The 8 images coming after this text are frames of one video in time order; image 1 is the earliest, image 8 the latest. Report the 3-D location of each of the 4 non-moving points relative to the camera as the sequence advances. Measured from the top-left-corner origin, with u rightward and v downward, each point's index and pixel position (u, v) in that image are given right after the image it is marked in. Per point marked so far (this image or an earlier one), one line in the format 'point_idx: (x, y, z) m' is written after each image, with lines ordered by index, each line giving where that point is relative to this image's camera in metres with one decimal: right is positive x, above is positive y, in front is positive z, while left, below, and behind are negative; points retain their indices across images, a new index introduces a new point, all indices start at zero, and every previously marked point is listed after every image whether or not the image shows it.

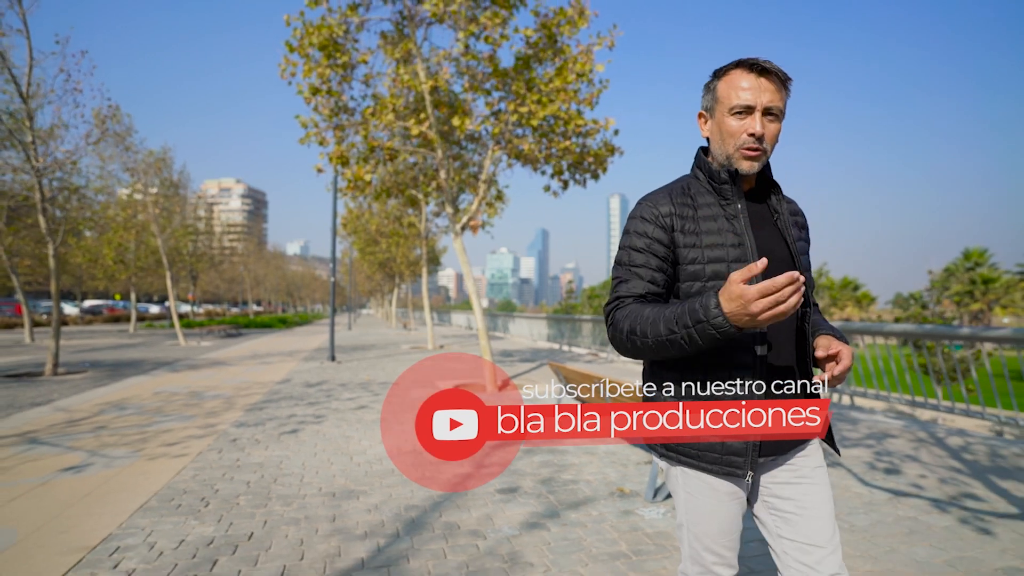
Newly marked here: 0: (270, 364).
0: (-6.6, -2.1, +16.8) m
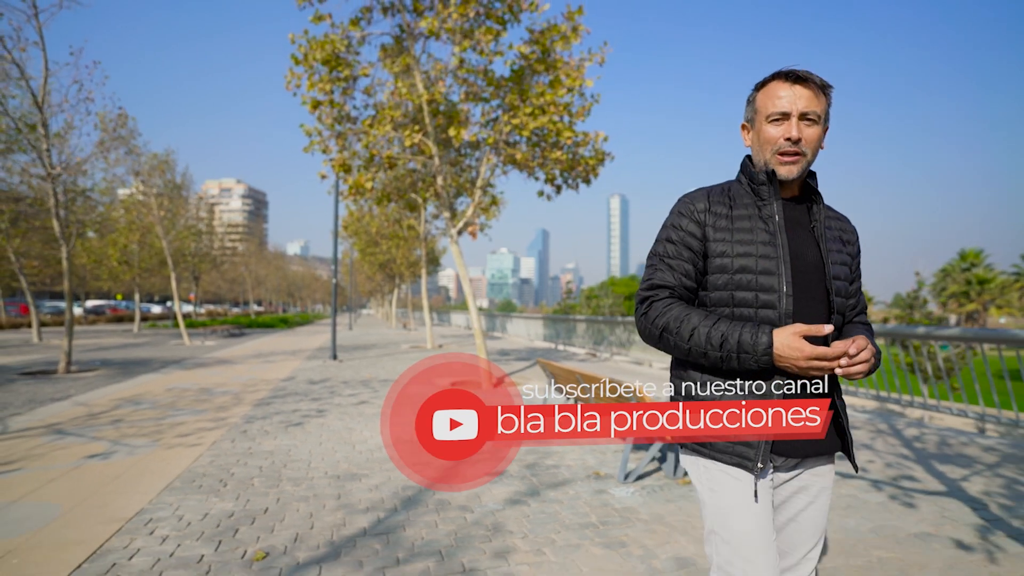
0: (-6.7, -2.1, +17.3) m
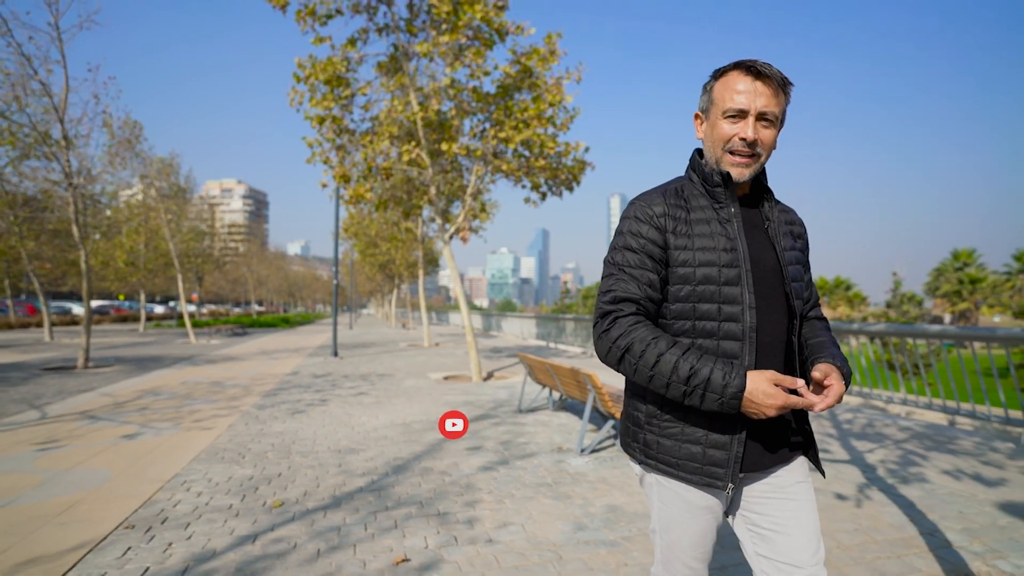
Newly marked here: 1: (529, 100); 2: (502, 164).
0: (-7.0, -2.1, +18.3) m
1: (+0.3, +3.7, +12.0) m
2: (-0.2, +2.6, +13.2) m
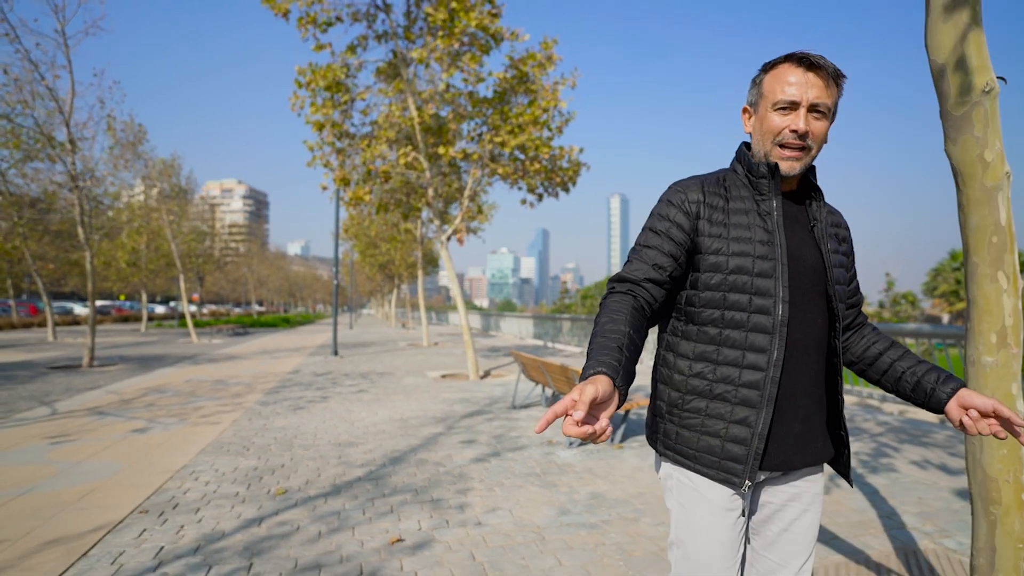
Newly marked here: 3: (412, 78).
0: (-7.1, -2.1, +18.6) m
1: (+0.2, +3.7, +12.4) m
2: (-0.3, +2.6, +13.5) m
3: (-2.2, +4.6, +13.4) m
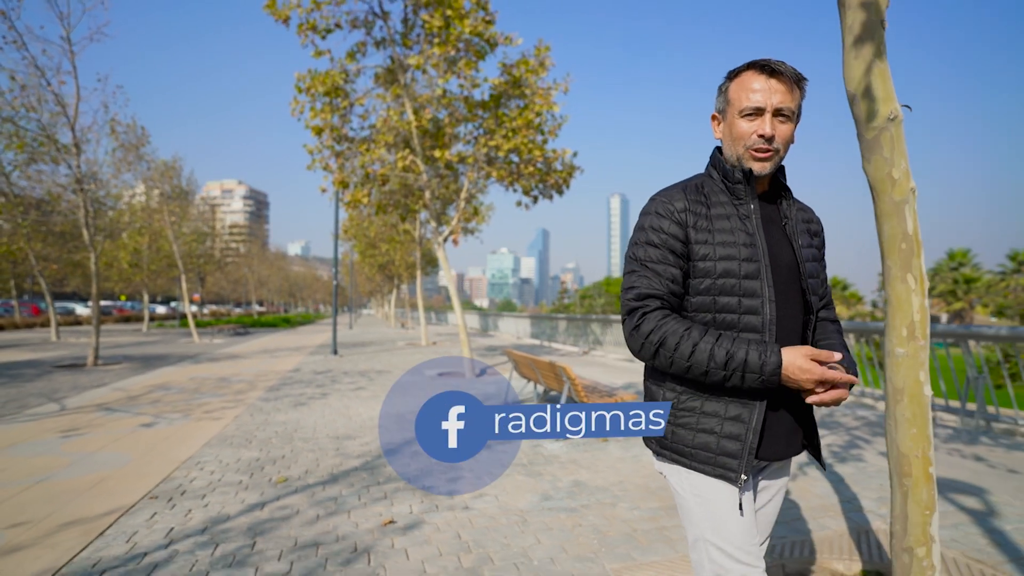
0: (-7.2, -2.2, +19.0) m
1: (+0.1, +3.7, +12.7) m
2: (-0.4, +2.6, +13.8) m
3: (-2.3, +4.6, +13.7) m
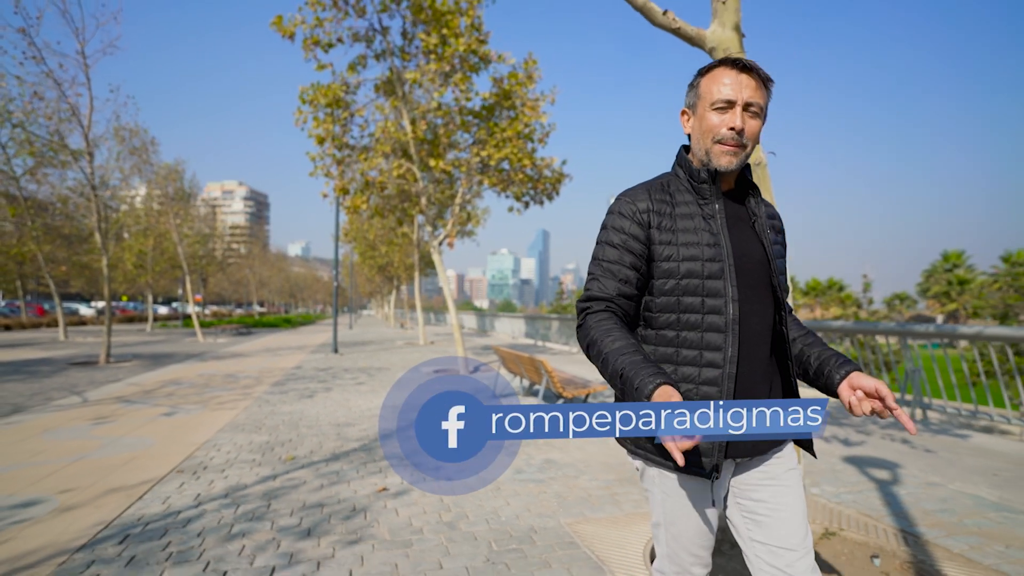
0: (-7.4, -2.2, +19.7) m
1: (-0.1, +3.6, +13.5) m
2: (-0.6, +2.6, +14.6) m
3: (-2.5, +4.6, +14.5) m
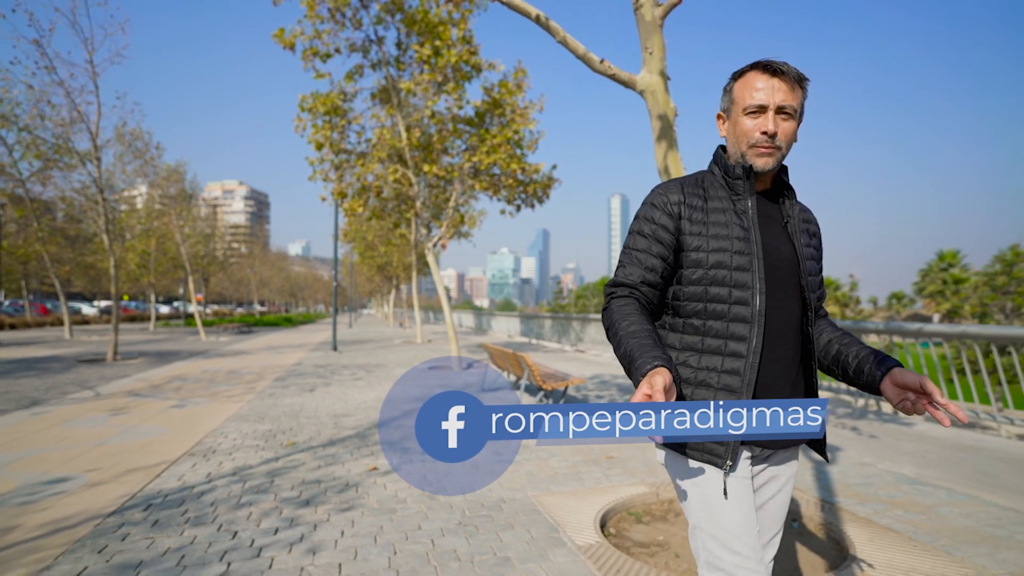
0: (-7.6, -2.2, +20.4) m
1: (-0.3, +3.6, +14.1) m
2: (-0.8, +2.6, +15.2) m
3: (-2.7, +4.6, +15.1) m
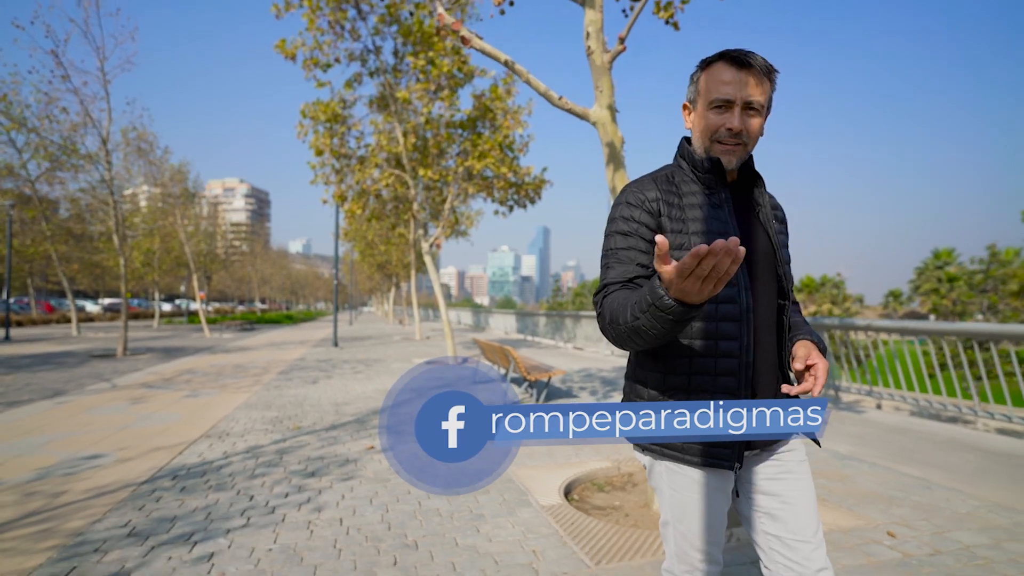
0: (-7.8, -2.1, +21.1) m
1: (-0.5, +3.7, +14.8) m
2: (-1.0, +2.7, +15.9) m
3: (-2.9, +4.6, +15.8) m
